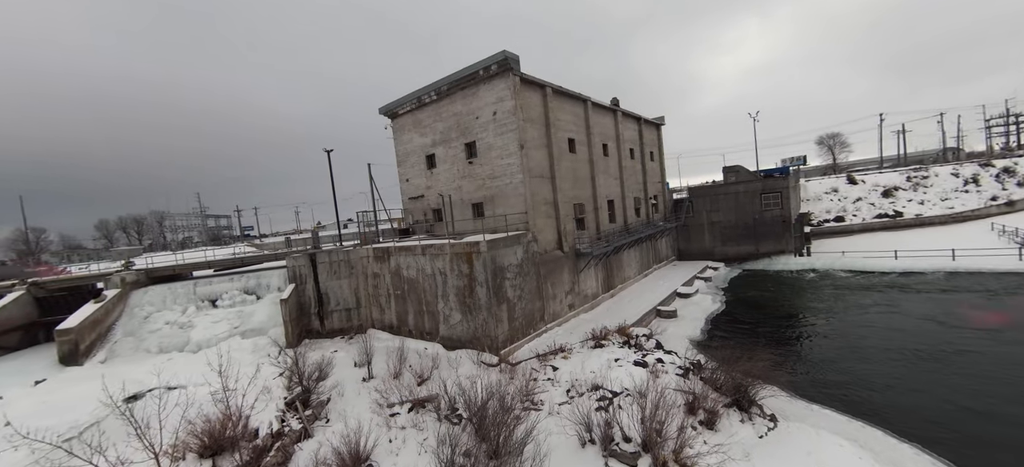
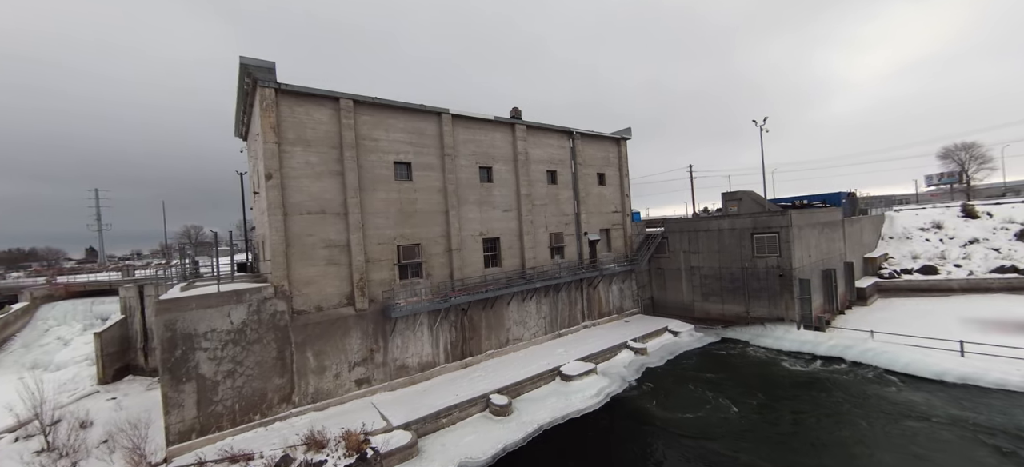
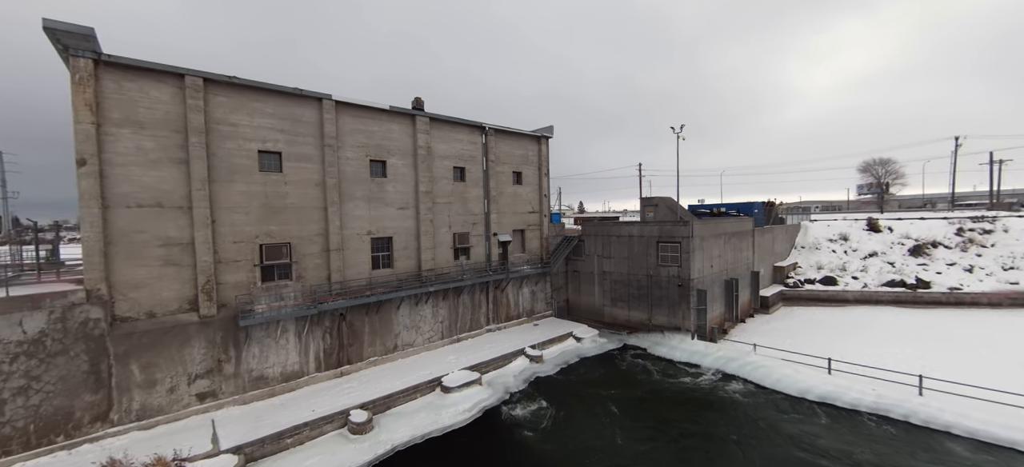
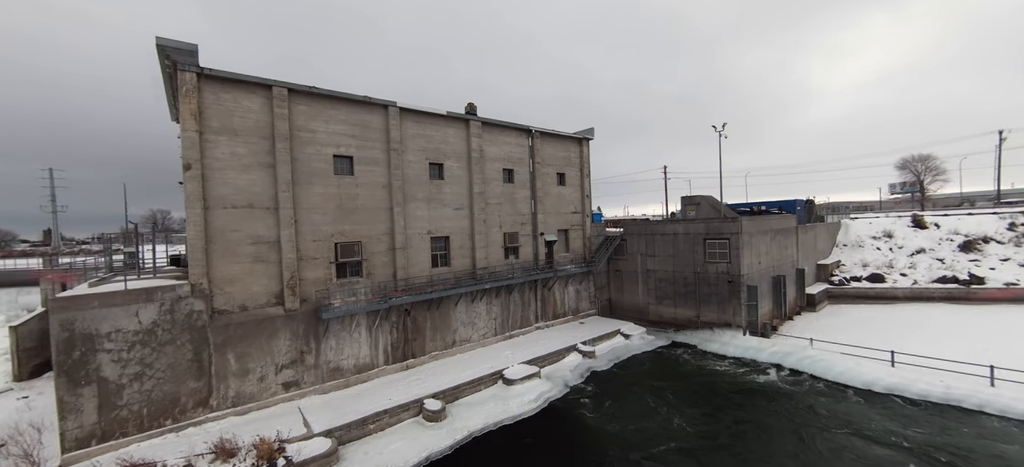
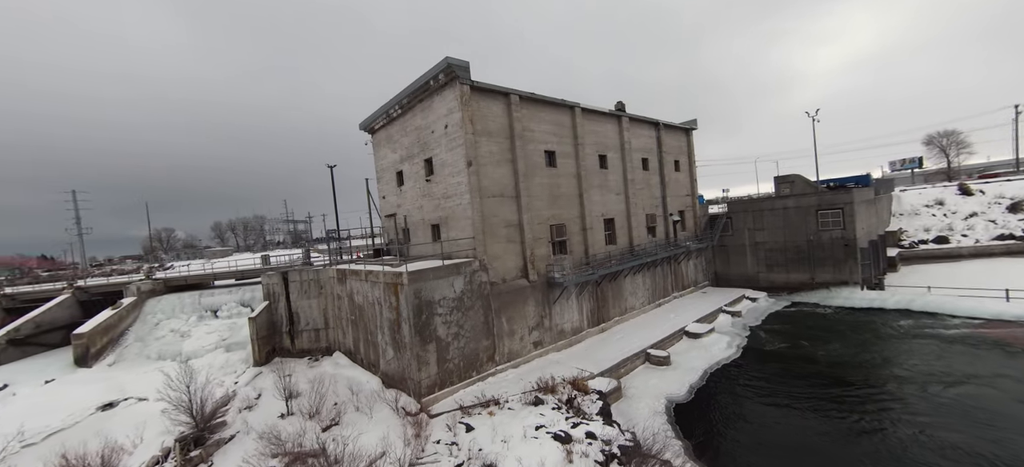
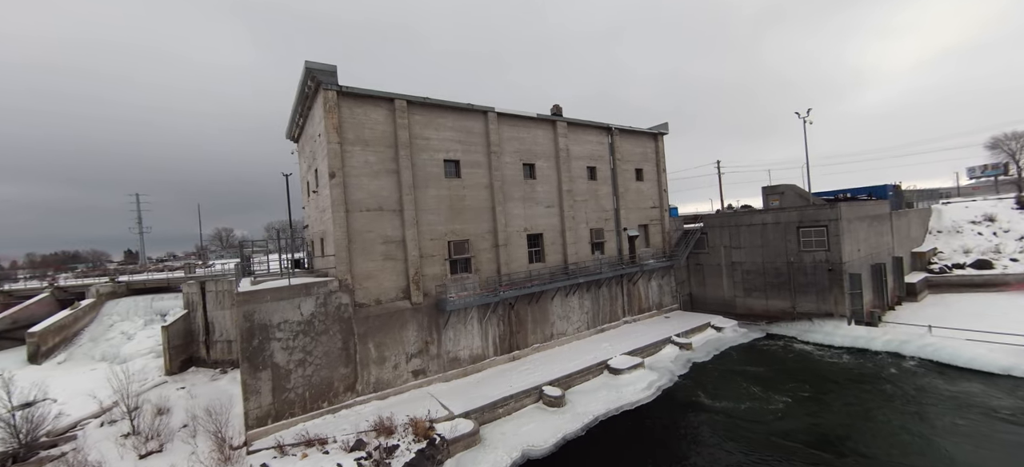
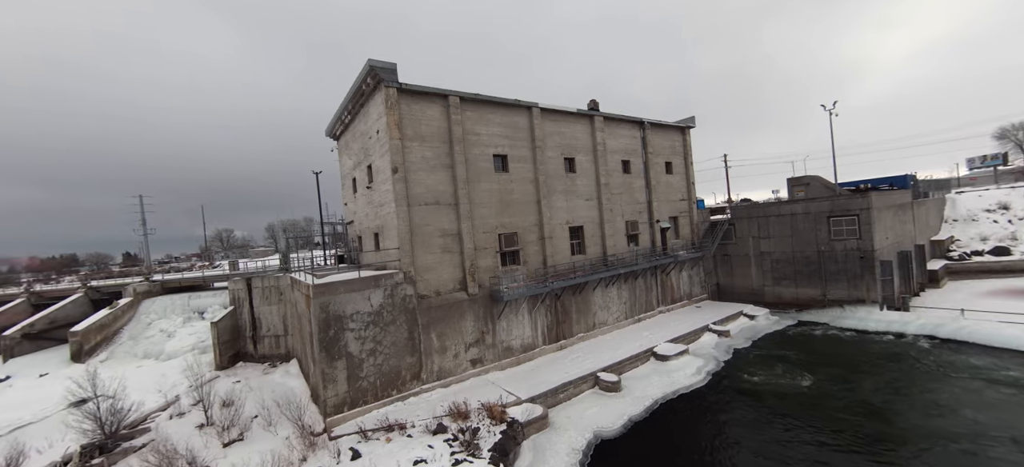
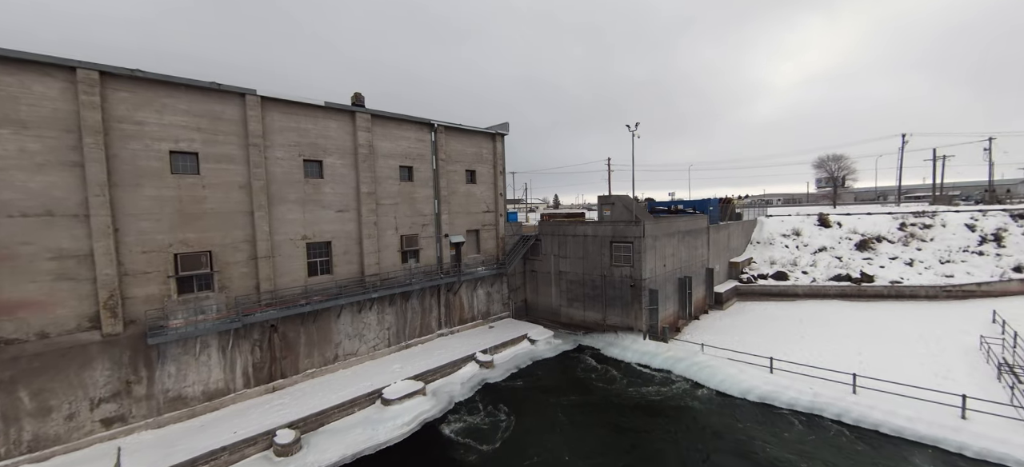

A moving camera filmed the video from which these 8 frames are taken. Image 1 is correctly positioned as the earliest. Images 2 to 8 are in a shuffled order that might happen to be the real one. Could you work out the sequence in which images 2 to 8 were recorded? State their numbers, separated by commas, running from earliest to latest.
5, 7, 6, 2, 4, 3, 8
